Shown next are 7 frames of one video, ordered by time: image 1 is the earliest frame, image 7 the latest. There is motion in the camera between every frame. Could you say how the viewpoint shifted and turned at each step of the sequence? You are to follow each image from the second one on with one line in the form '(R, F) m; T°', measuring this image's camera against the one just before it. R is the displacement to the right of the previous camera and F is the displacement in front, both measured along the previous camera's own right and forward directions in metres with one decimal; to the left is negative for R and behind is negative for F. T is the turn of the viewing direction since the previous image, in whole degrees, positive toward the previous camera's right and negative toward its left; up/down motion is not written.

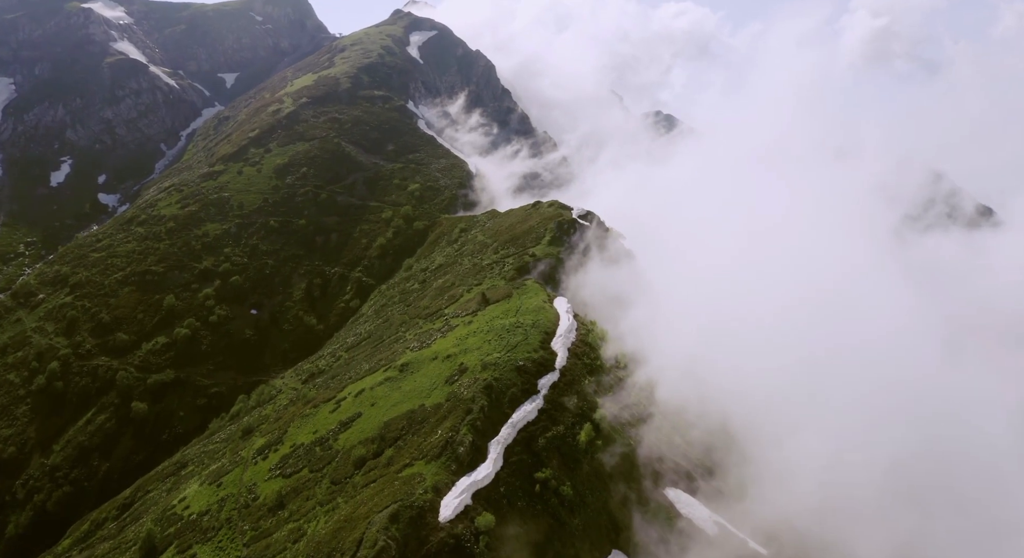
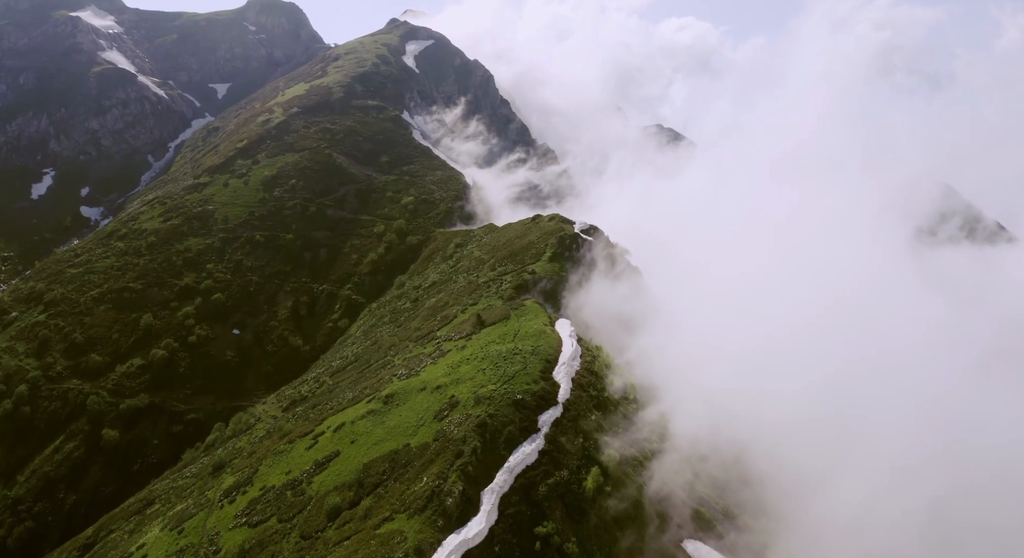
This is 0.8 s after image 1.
(+0.3, +9.3) m; 0°
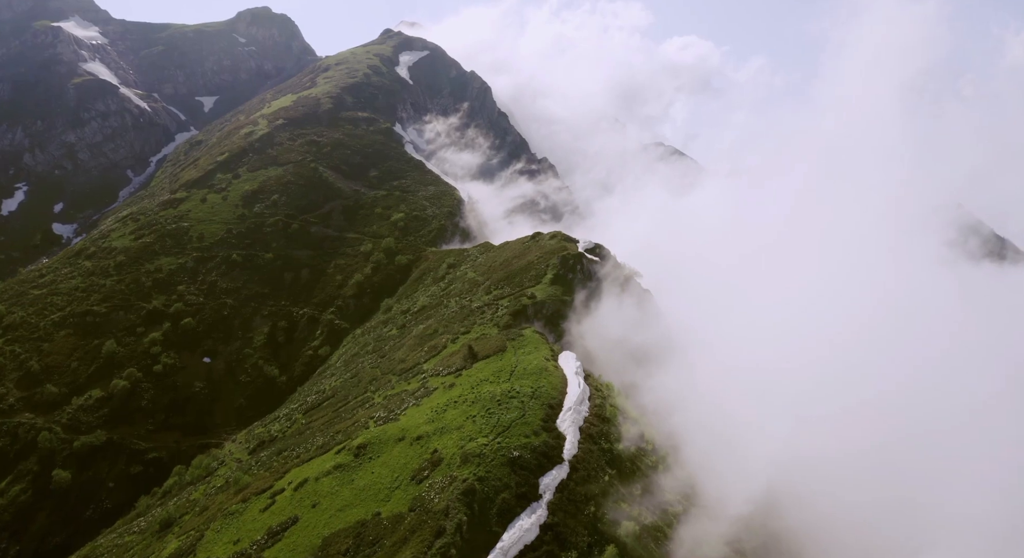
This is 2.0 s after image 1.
(+0.3, +13.2) m; 0°
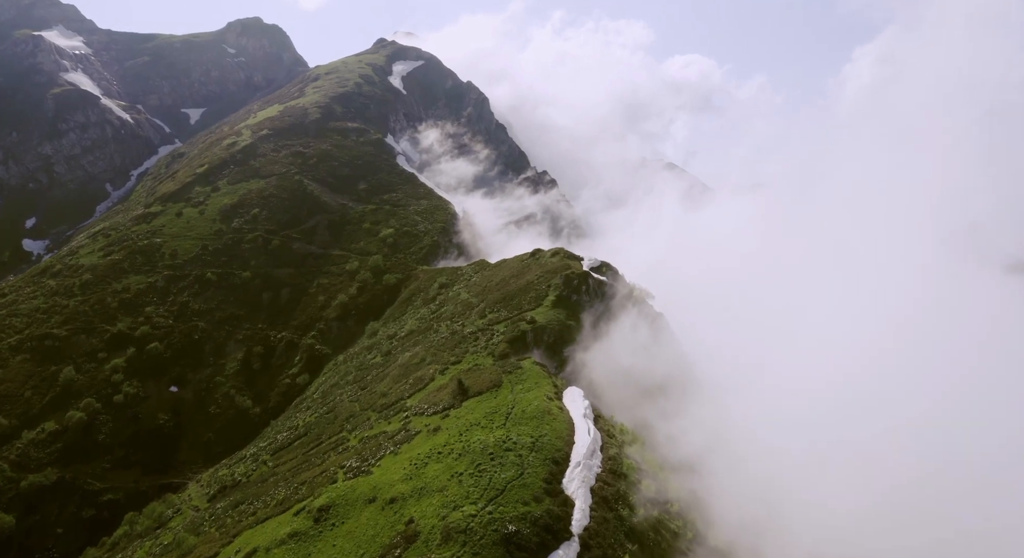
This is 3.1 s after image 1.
(+0.2, +12.2) m; 0°
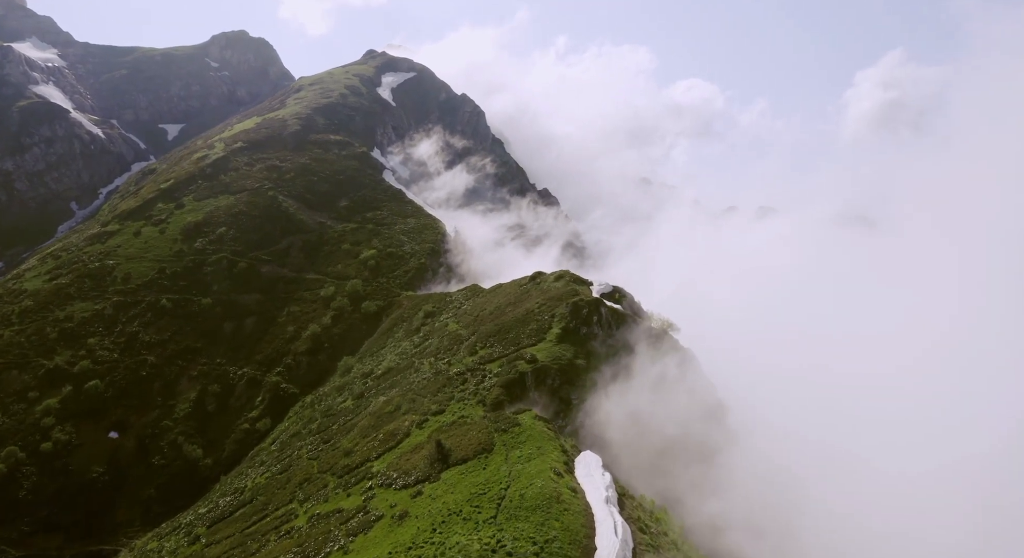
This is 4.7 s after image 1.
(+0.3, +17.5) m; 0°
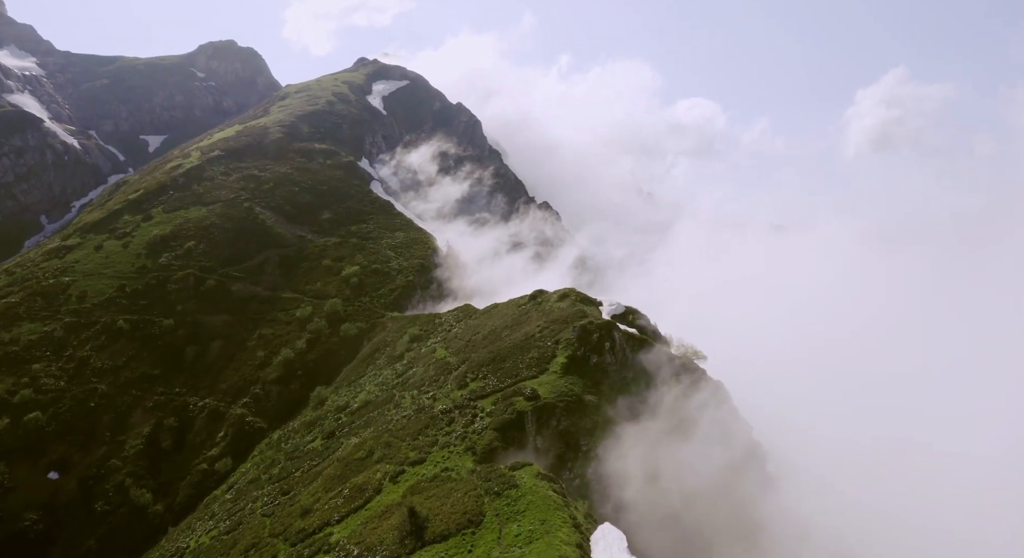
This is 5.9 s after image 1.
(+0.2, +13.0) m; 0°
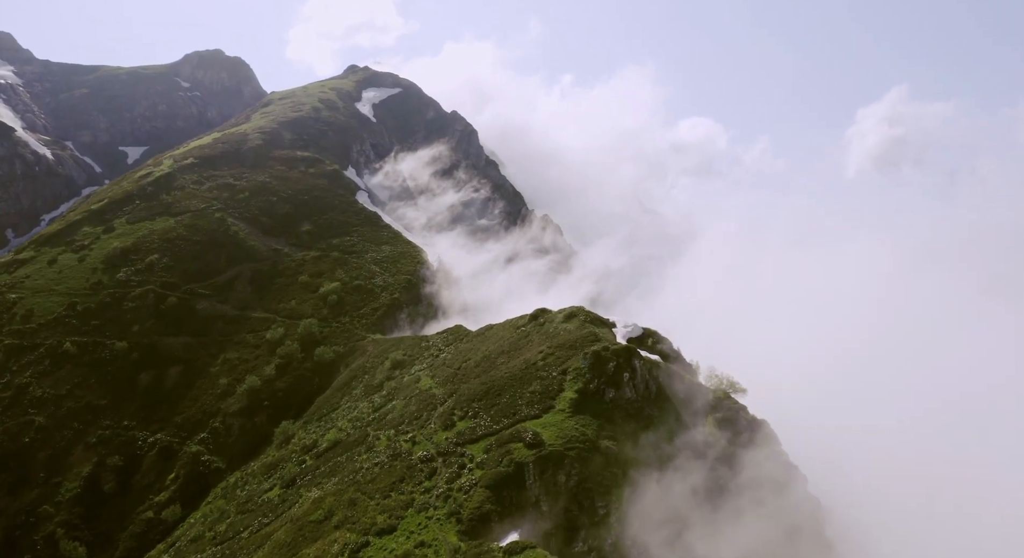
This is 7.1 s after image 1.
(+0.1, +12.7) m; 0°
